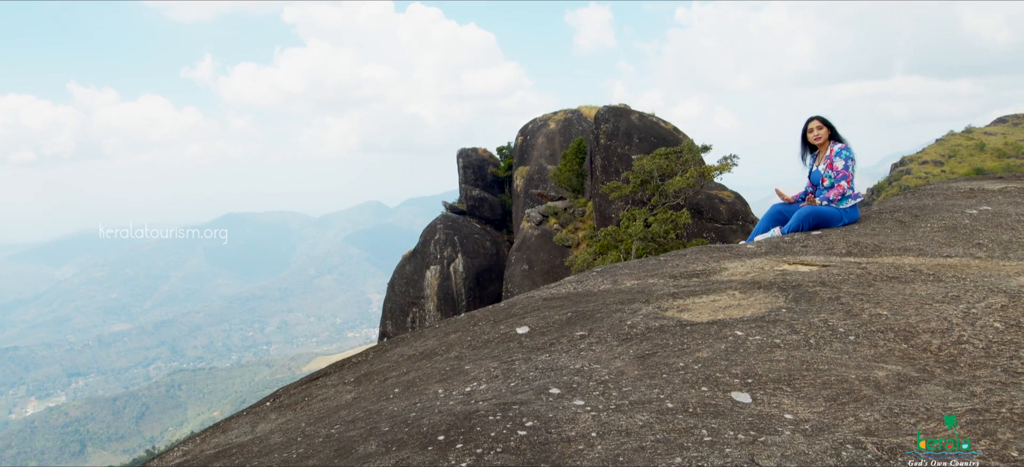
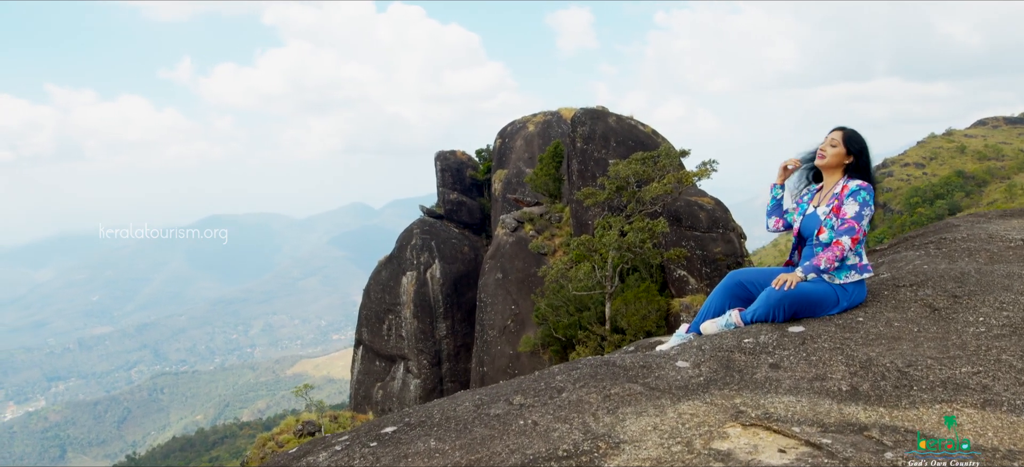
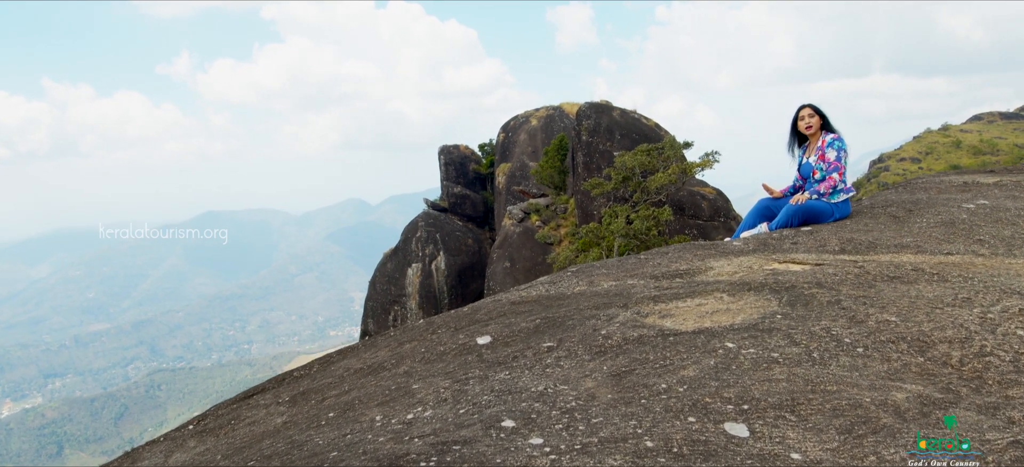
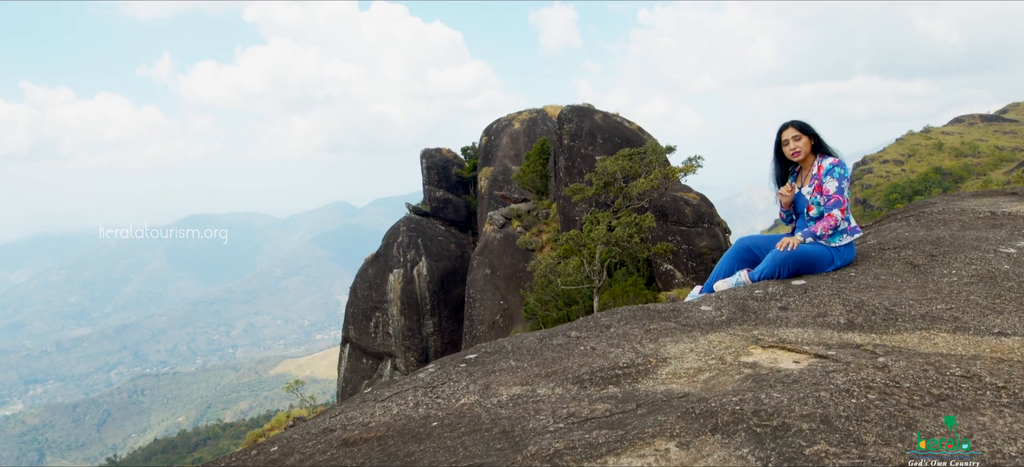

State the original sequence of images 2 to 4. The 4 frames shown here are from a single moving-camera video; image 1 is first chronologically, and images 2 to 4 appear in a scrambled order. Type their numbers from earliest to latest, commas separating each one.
3, 4, 2
